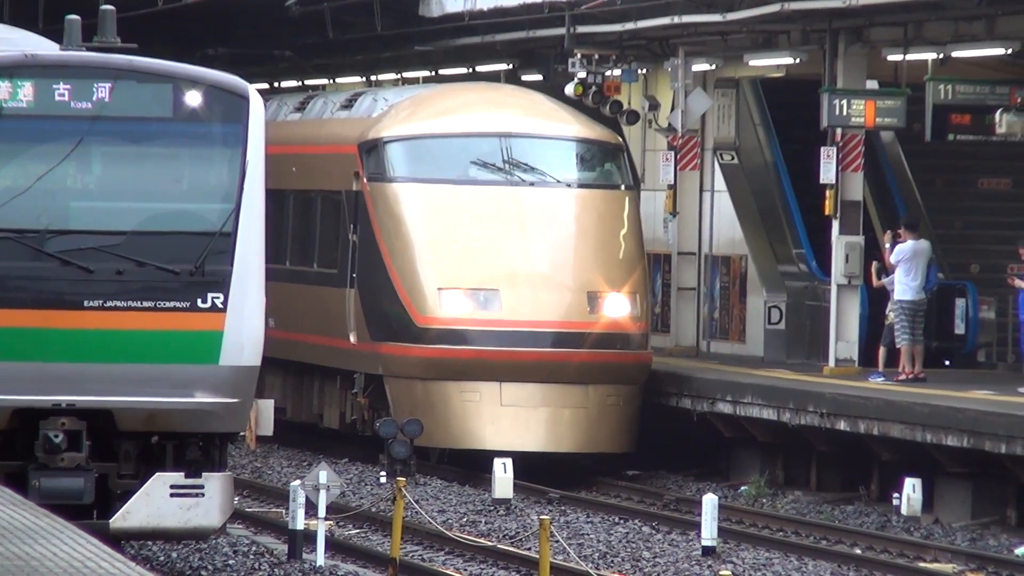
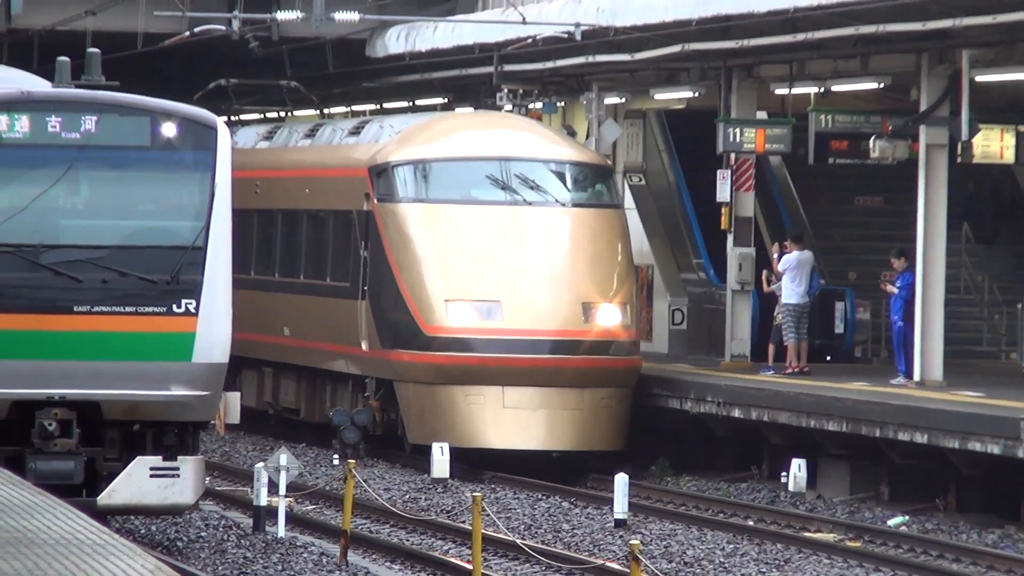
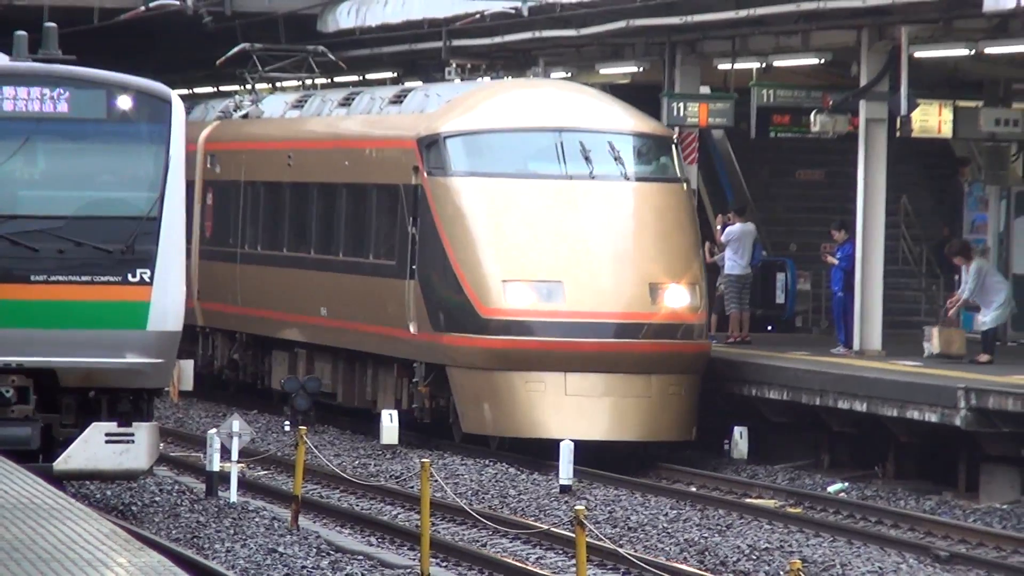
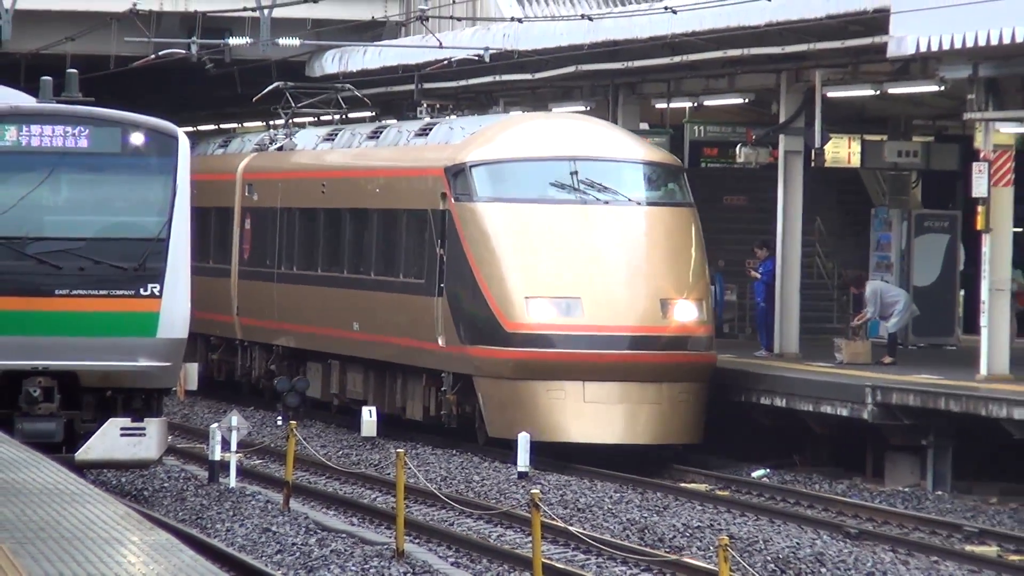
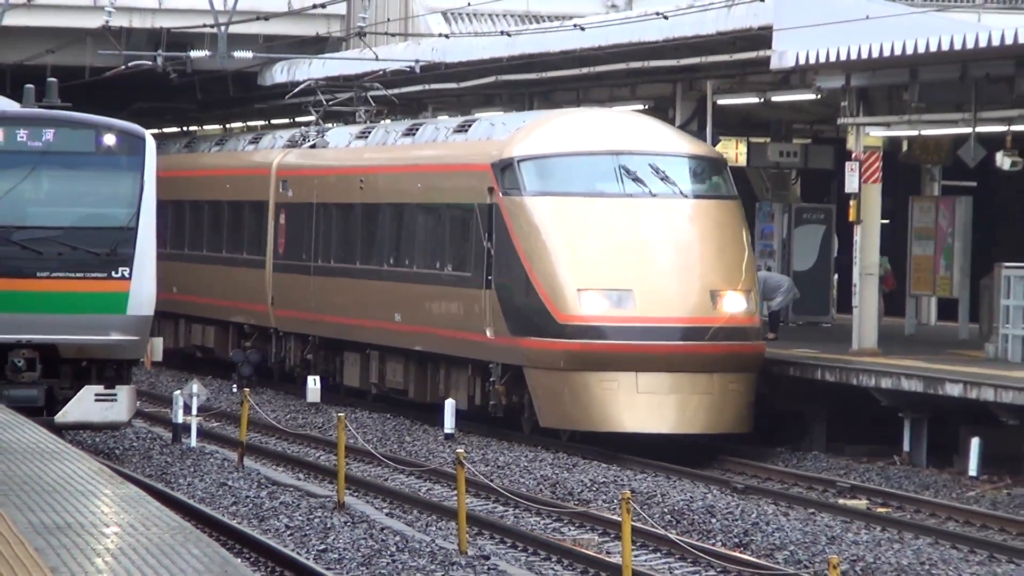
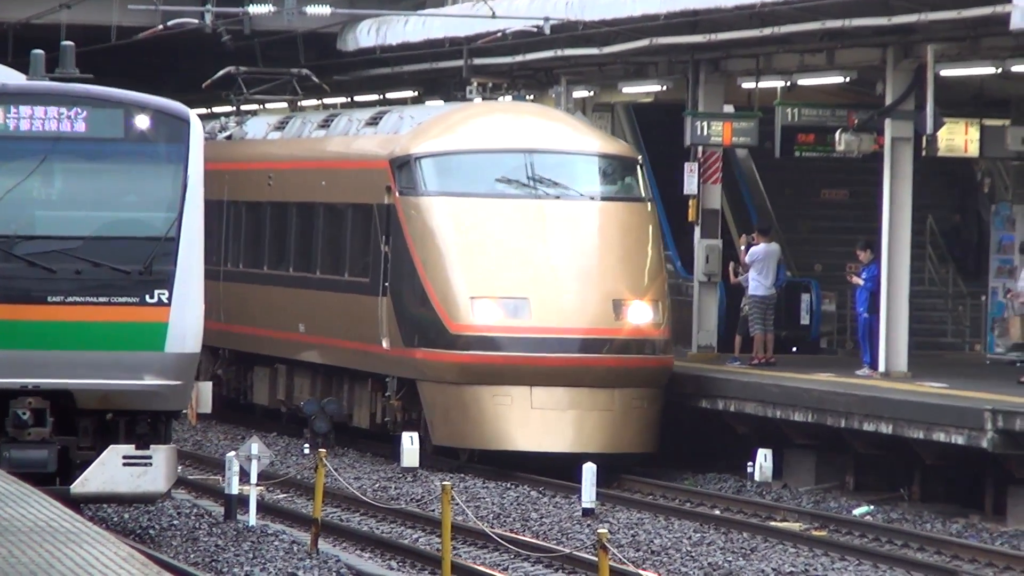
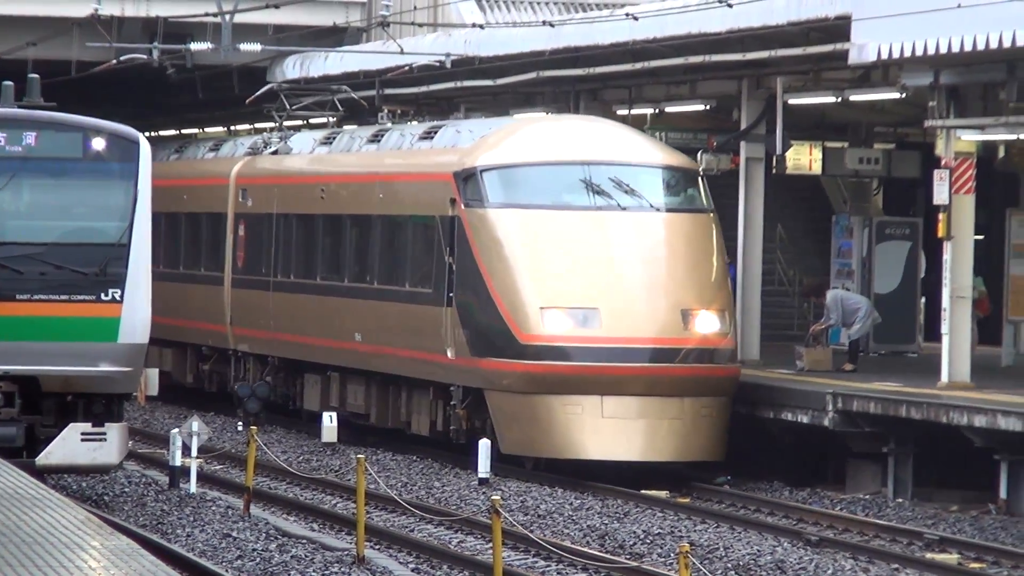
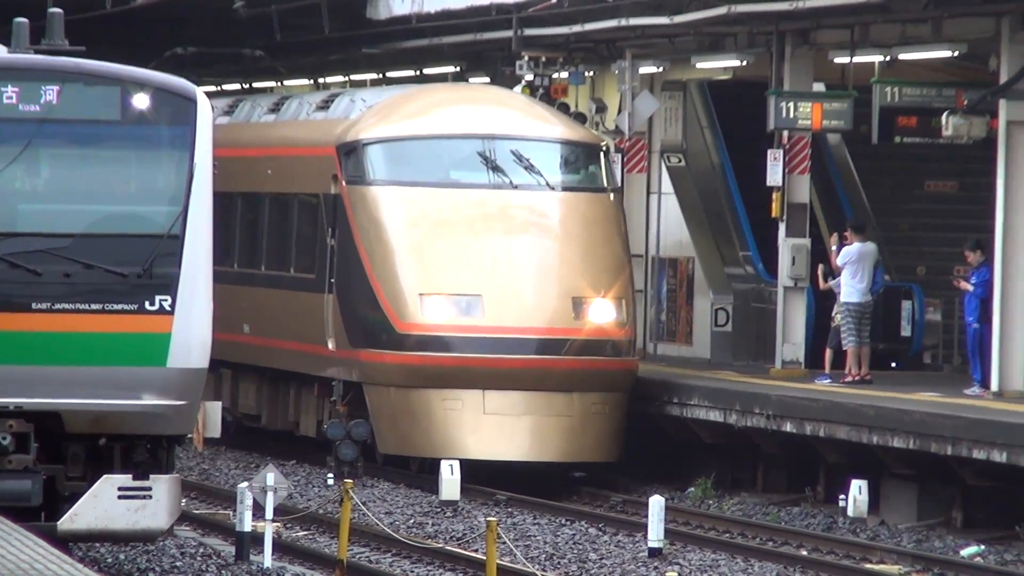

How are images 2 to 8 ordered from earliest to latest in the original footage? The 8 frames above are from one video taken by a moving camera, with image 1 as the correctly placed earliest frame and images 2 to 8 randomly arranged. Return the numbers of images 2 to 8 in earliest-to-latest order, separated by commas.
8, 2, 6, 3, 4, 7, 5
